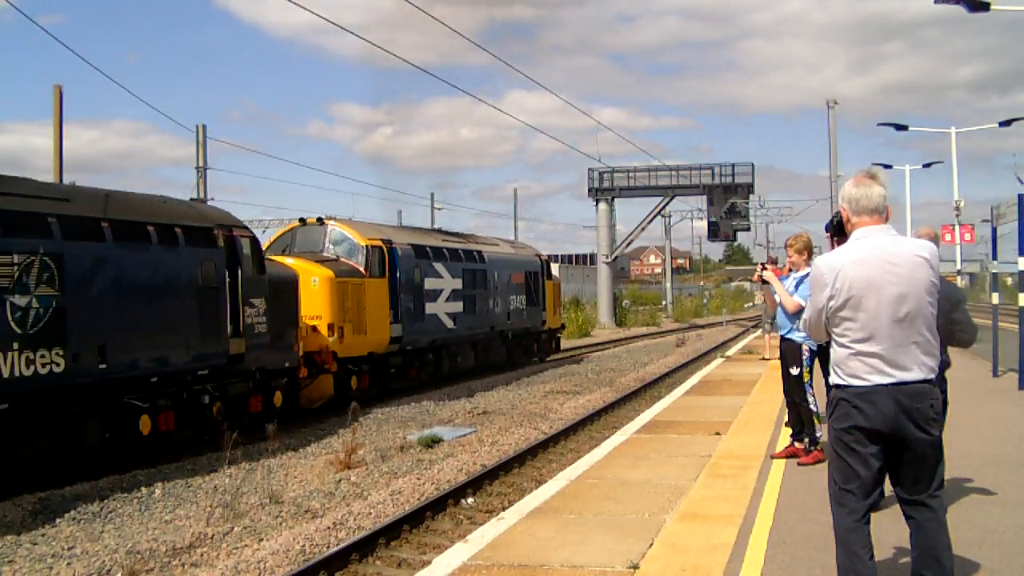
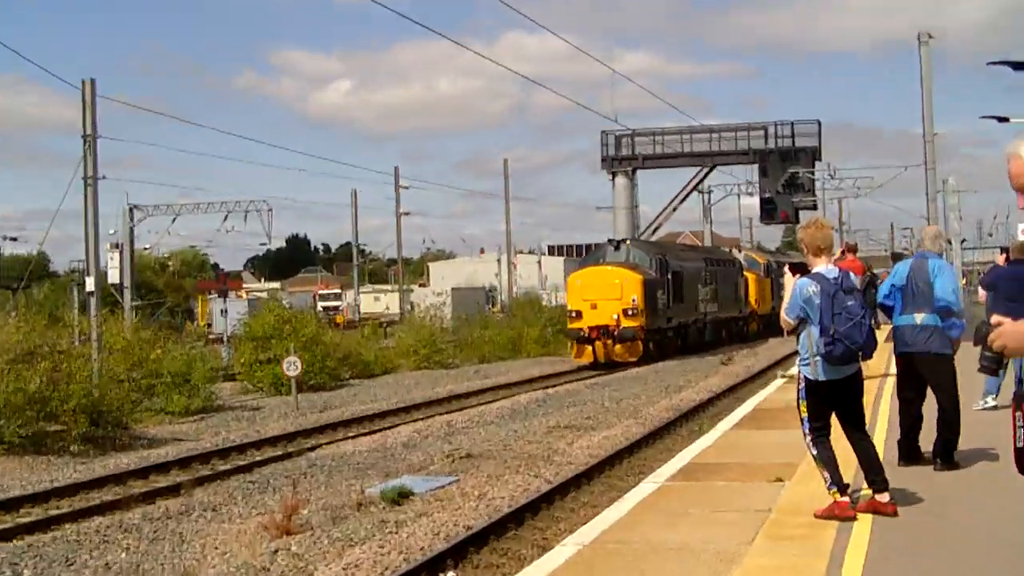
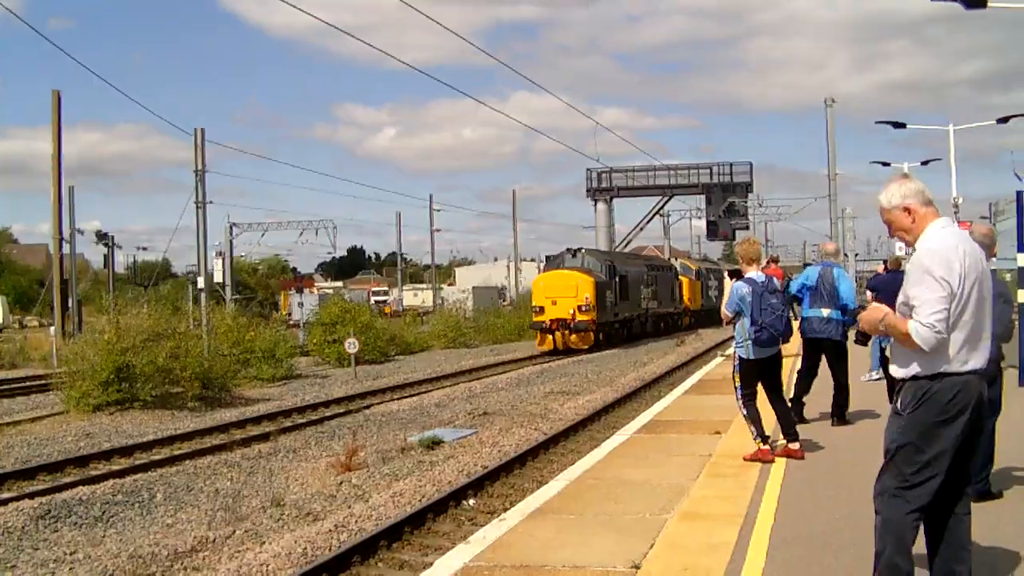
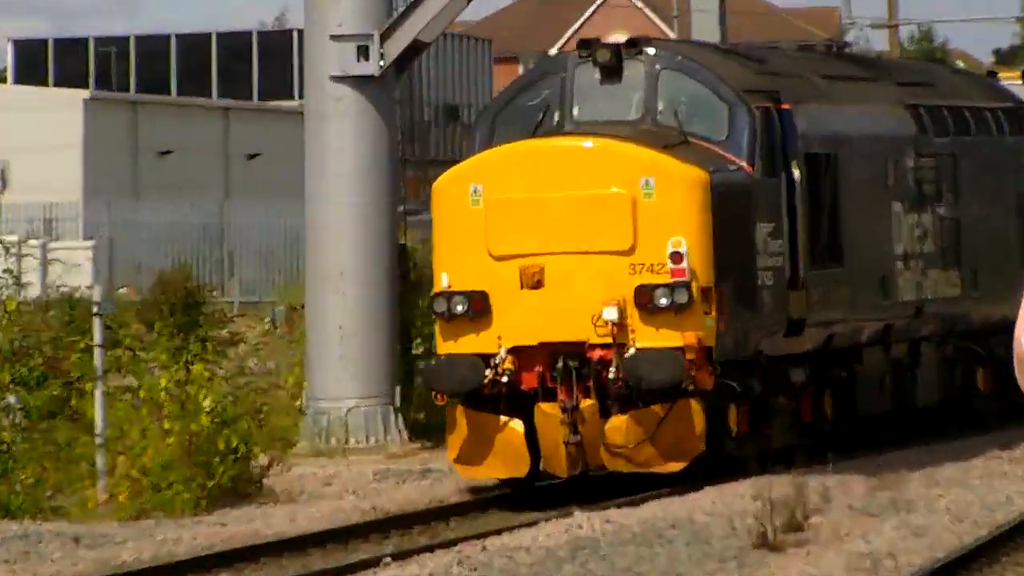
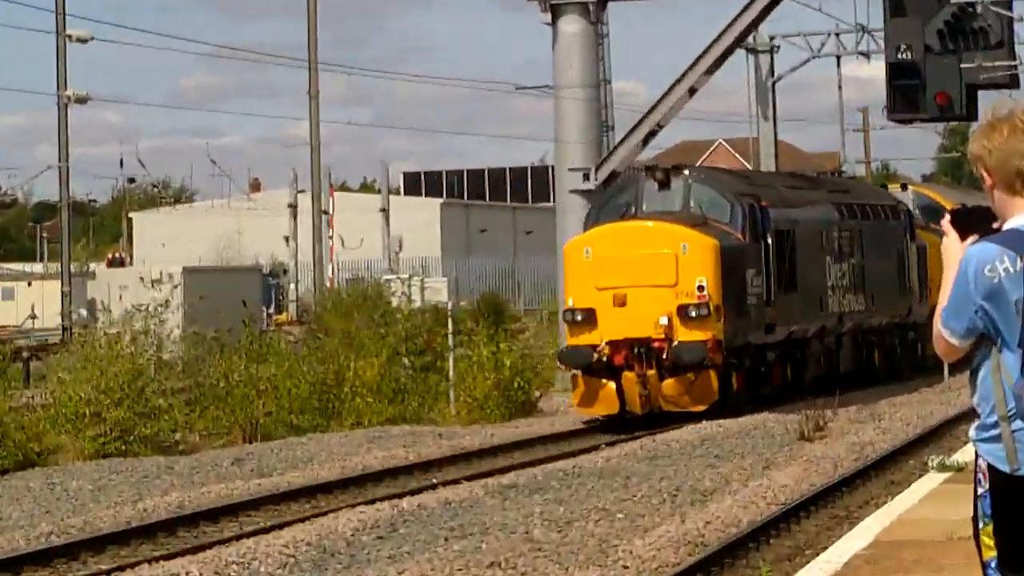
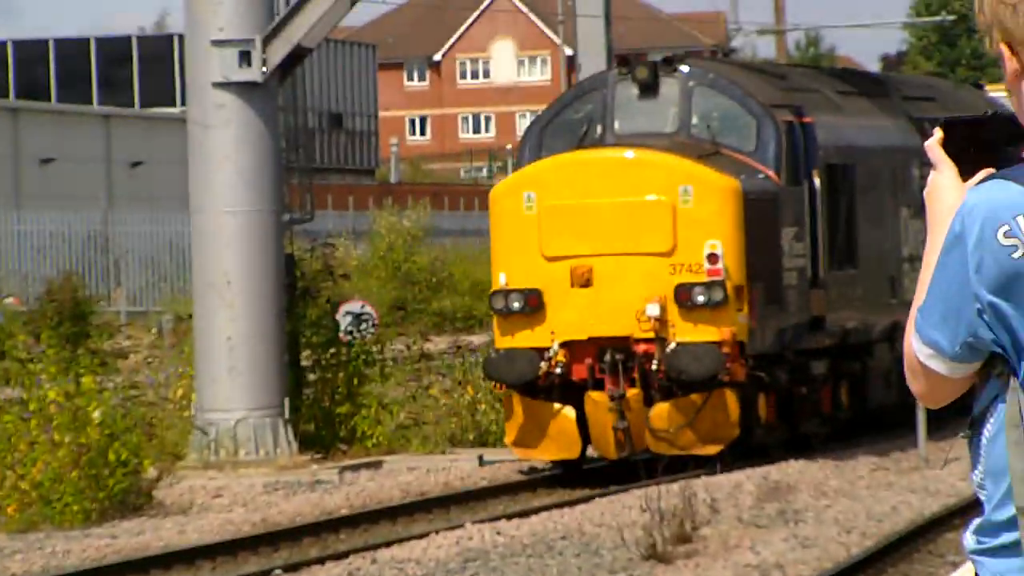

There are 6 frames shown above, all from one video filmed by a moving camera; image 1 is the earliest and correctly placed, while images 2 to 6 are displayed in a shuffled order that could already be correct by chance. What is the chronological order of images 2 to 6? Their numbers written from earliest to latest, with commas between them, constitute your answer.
3, 2, 5, 4, 6
